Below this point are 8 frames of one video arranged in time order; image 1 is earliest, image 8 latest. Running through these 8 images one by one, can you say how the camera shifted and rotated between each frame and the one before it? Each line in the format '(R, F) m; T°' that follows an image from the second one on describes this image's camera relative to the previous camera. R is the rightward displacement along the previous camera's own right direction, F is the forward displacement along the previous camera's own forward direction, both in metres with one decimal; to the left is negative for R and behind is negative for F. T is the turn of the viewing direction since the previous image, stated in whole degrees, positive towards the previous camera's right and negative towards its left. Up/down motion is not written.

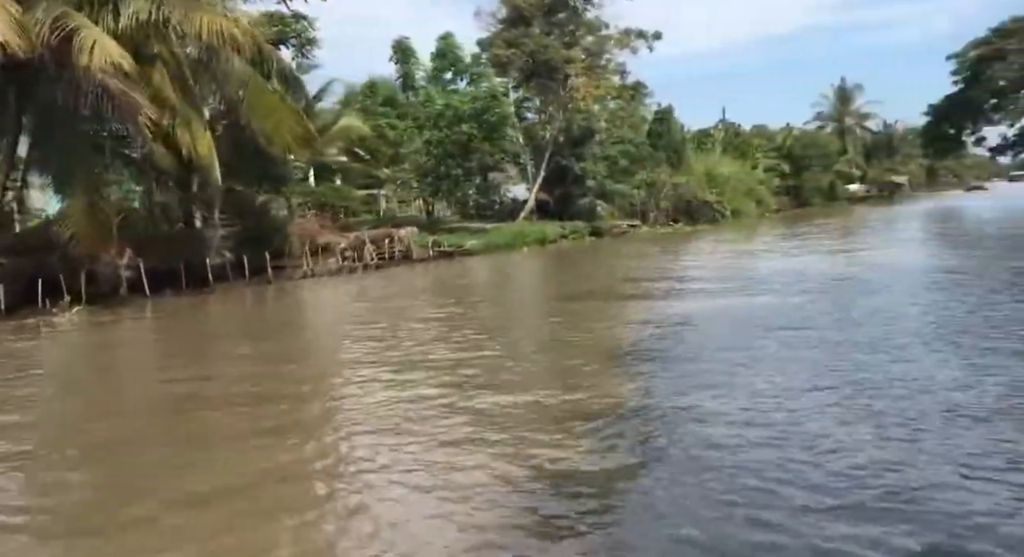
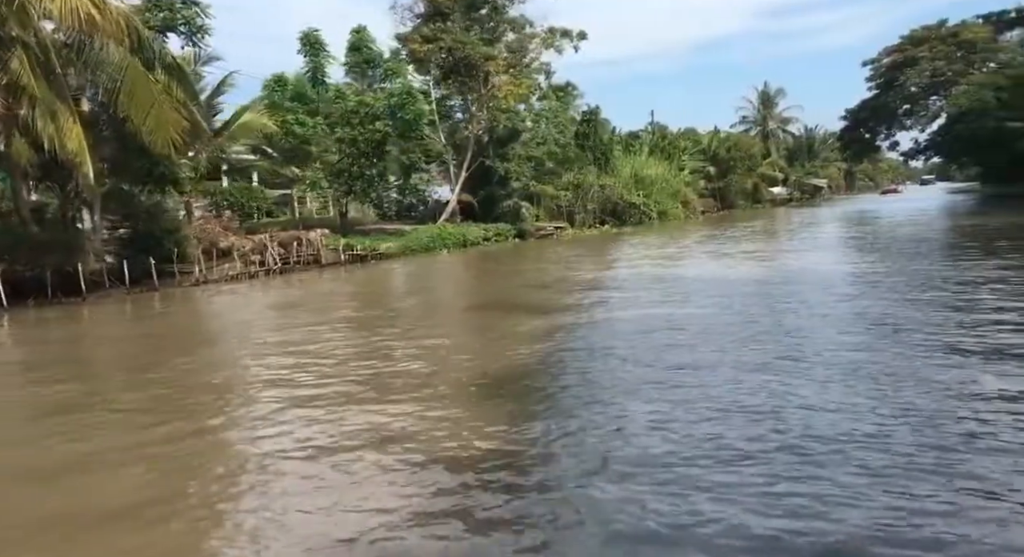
(+0.3, +0.5) m; +5°
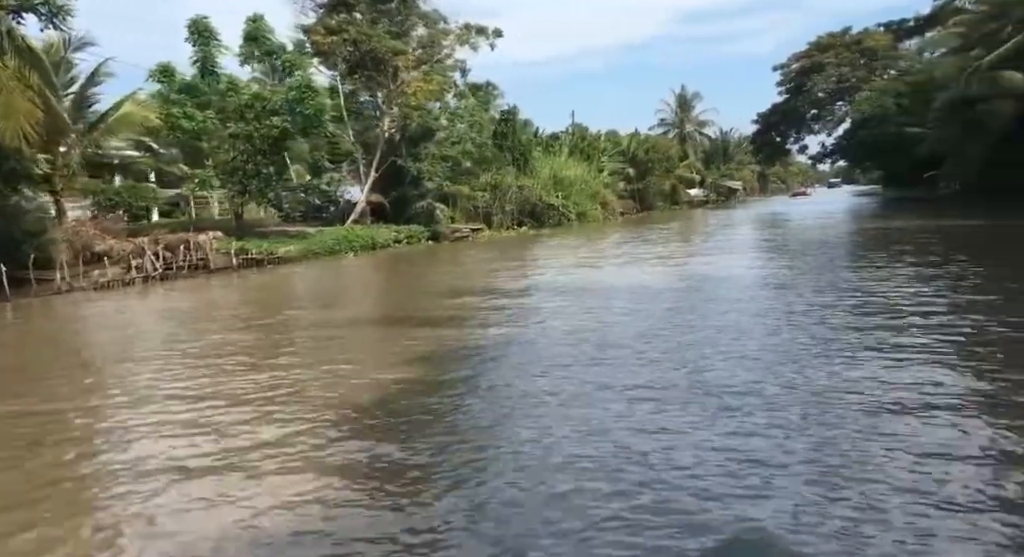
(+0.3, +0.6) m; +5°
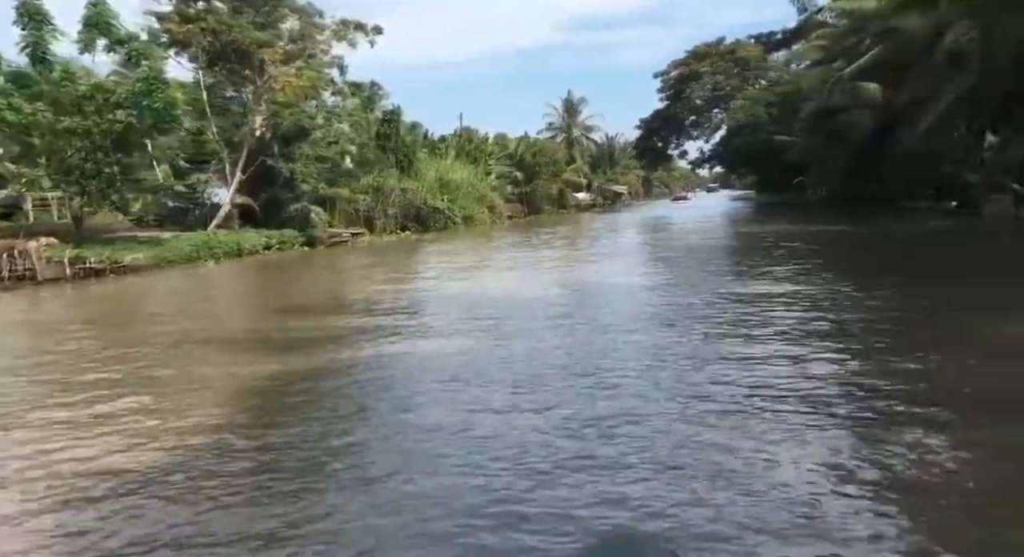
(+0.3, +0.7) m; +7°
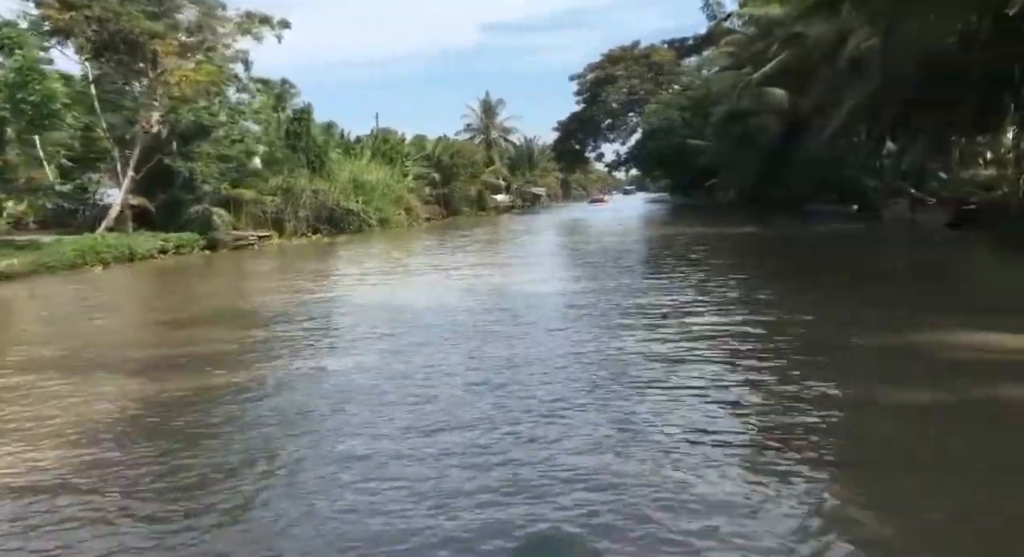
(+0.2, +0.4) m; +5°
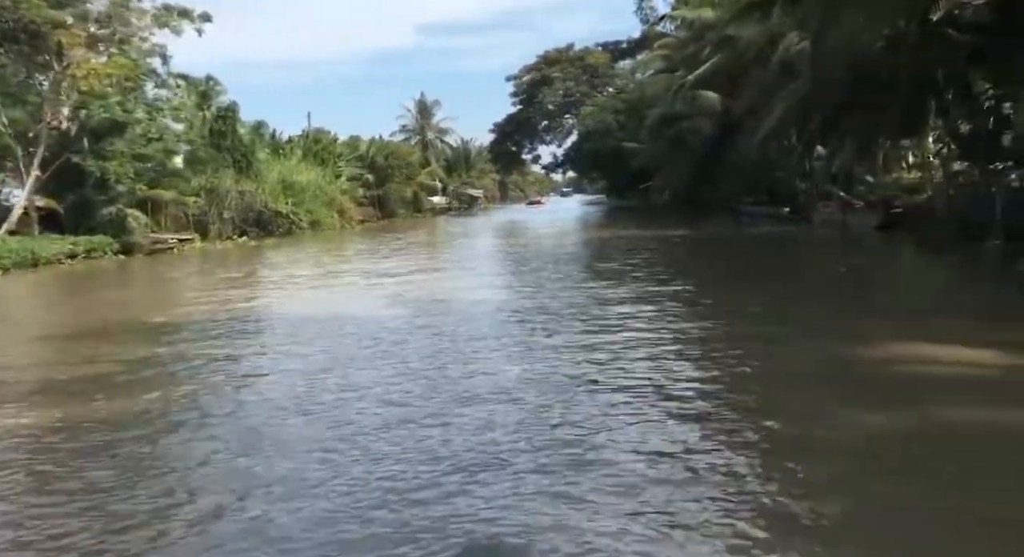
(+0.1, +0.5) m; +4°
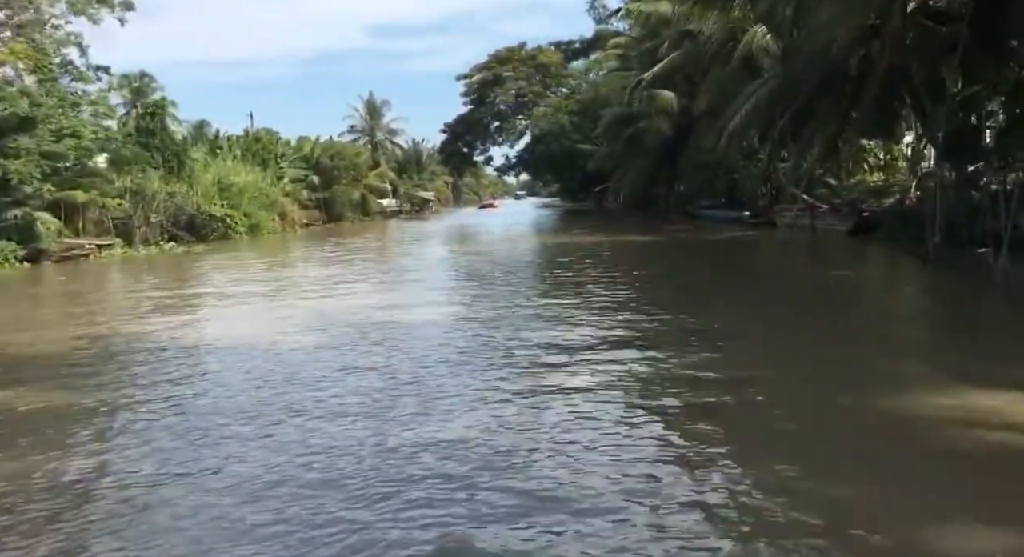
(+0.1, +1.4) m; +3°
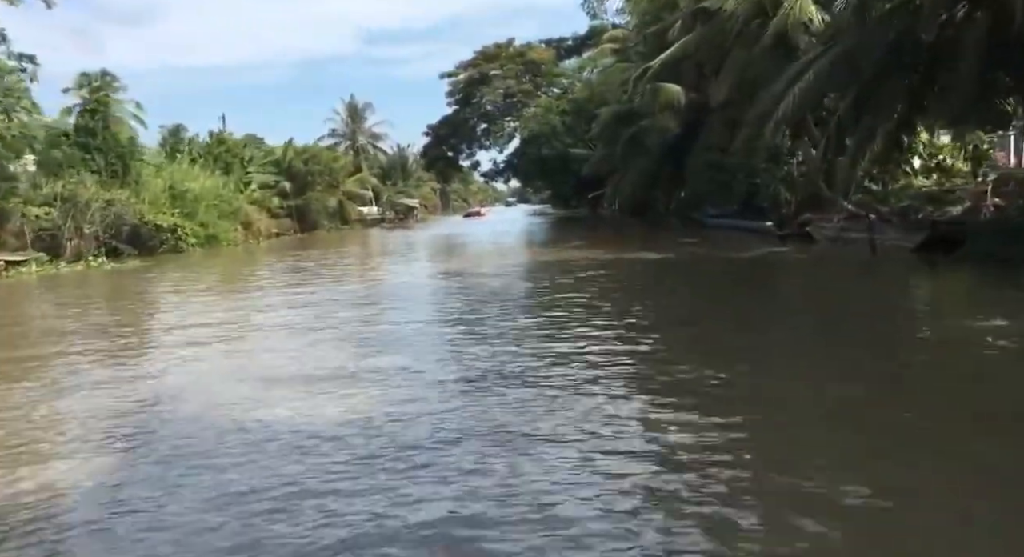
(+0.1, +3.2) m; +1°
